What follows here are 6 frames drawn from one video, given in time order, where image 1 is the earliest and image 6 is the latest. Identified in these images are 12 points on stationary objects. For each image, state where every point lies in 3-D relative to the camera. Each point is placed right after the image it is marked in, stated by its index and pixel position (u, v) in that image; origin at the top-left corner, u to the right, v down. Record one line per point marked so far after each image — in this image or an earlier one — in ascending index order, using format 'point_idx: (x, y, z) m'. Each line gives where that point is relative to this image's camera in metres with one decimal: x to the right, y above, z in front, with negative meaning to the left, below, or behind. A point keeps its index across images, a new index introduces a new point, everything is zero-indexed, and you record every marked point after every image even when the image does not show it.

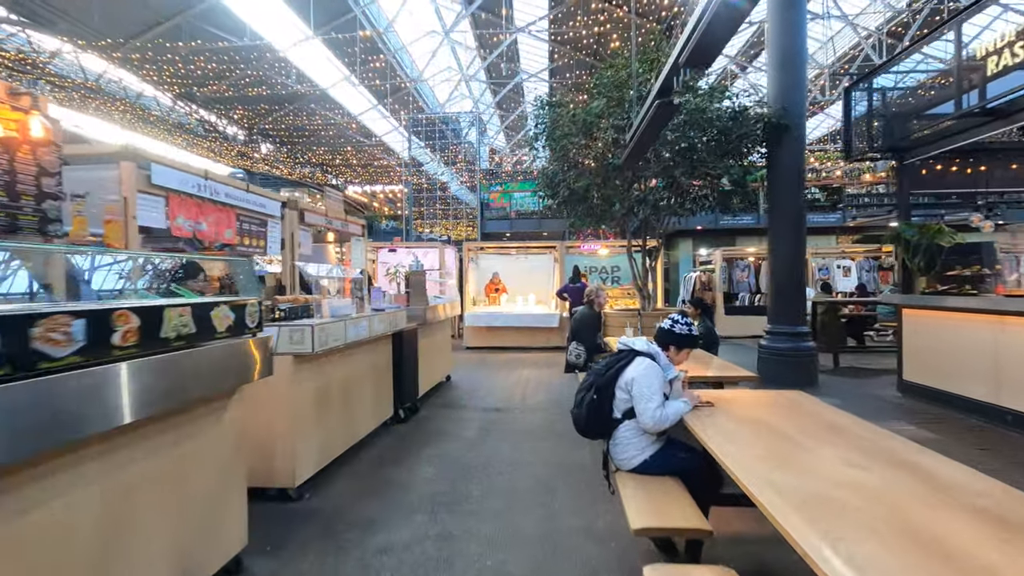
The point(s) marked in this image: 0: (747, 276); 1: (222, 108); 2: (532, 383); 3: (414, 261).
0: (+6.0, +0.3, +13.6) m
1: (-8.2, +5.1, +15.4) m
2: (+0.3, -1.3, +7.4) m
3: (-1.2, +0.3, +6.6) m
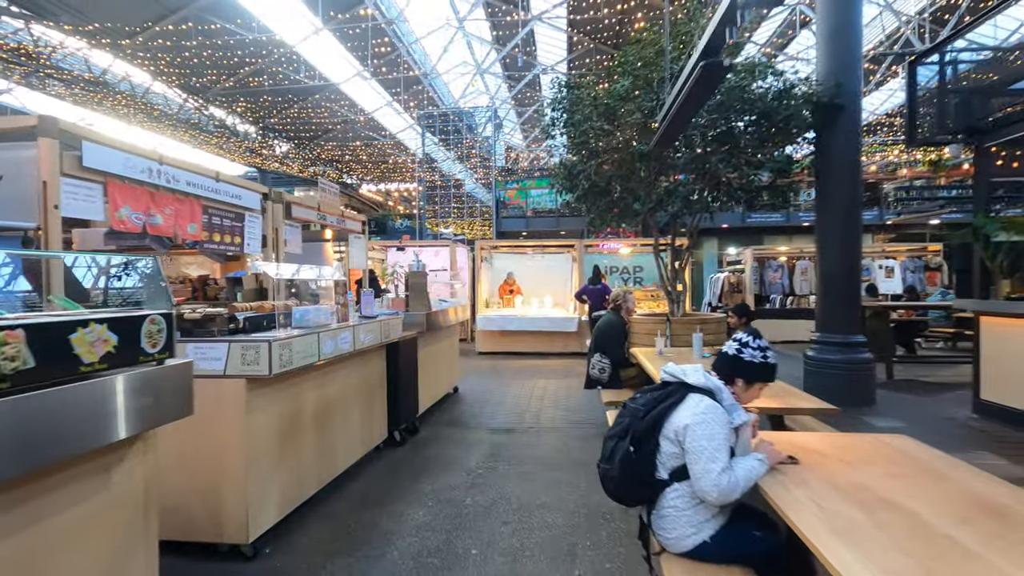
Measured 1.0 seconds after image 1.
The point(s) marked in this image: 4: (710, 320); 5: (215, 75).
0: (+6.3, +0.3, +12.6) m
1: (-7.7, +5.1, +15.0) m
2: (+0.5, -1.4, +6.7) m
3: (-1.1, +0.3, +5.9) m
4: (+2.5, -0.4, +6.7) m
5: (-7.2, +5.2, +13.3) m
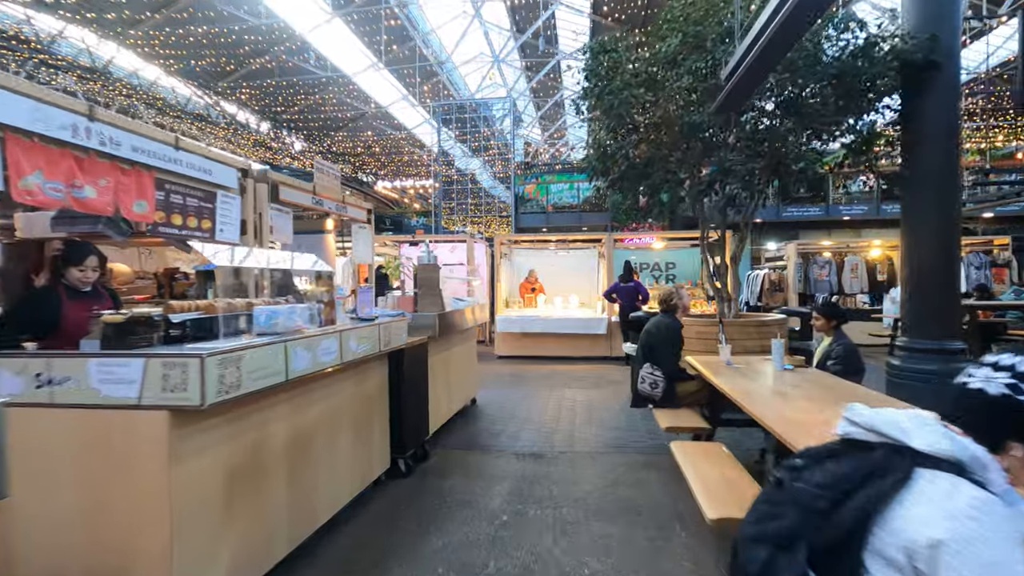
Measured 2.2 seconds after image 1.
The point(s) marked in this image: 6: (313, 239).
0: (+6.8, +0.3, +11.6) m
1: (-7.2, +5.2, +14.3) m
2: (+0.7, -1.3, +5.8) m
3: (-0.8, +0.3, +5.1) m
4: (+2.7, -0.4, +5.7) m
5: (-6.7, +5.2, +12.7) m
6: (-2.3, +0.6, +6.2) m
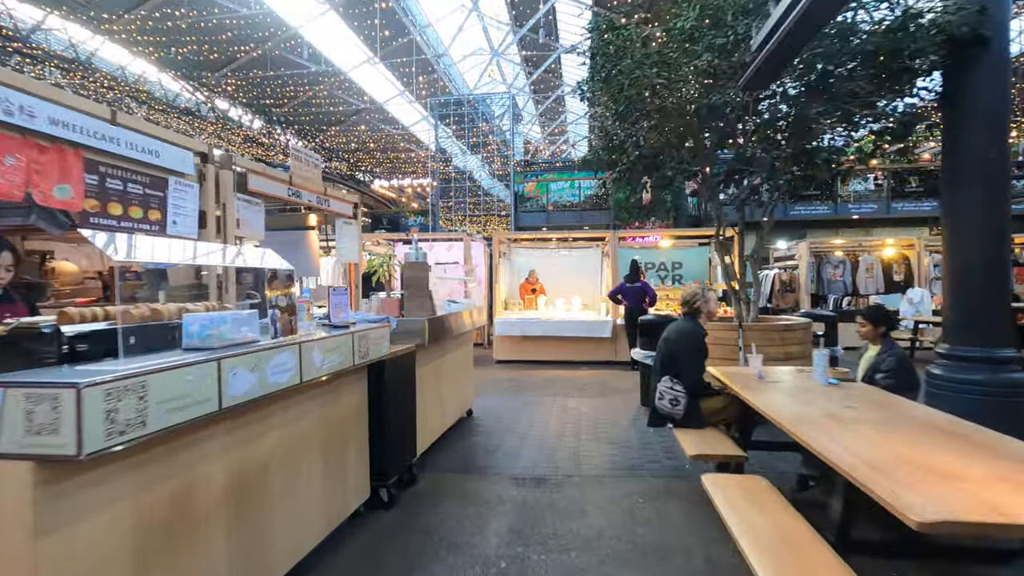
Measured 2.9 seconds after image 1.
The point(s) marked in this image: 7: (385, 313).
0: (+6.8, +0.3, +11.1) m
1: (-7.2, +5.1, +13.8) m
2: (+0.7, -1.3, +5.3) m
3: (-0.8, +0.3, +4.6) m
4: (+2.7, -0.4, +5.2) m
5: (-6.8, +5.2, +12.1) m
6: (-2.3, +0.6, +5.7) m
7: (-0.9, -0.2, +4.0) m
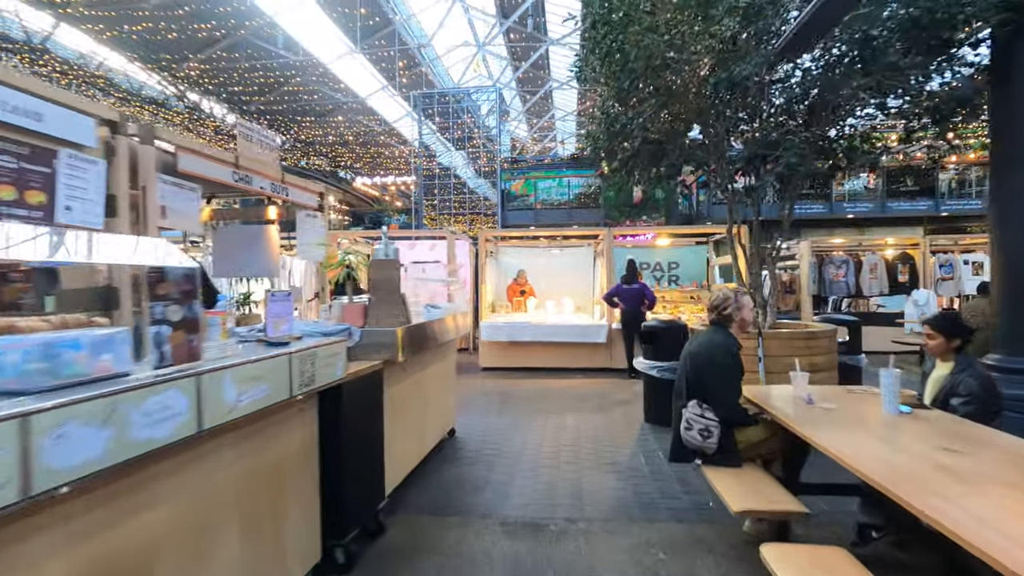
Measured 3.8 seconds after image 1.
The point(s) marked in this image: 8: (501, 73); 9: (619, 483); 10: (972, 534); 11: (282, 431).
0: (+6.5, +0.3, +10.6) m
1: (-7.5, +5.1, +13.0) m
2: (+0.6, -1.4, +4.6) m
3: (-0.9, +0.3, +3.9) m
4: (+2.6, -0.4, +4.6) m
5: (-7.0, +5.2, +11.3) m
6: (-2.4, +0.5, +4.9) m
7: (-1.0, -0.2, +3.3) m
8: (-0.4, +7.4, +18.1) m
9: (+0.8, -1.4, +3.7) m
10: (+1.3, -0.7, +1.5) m
11: (-1.0, -0.6, +2.2) m
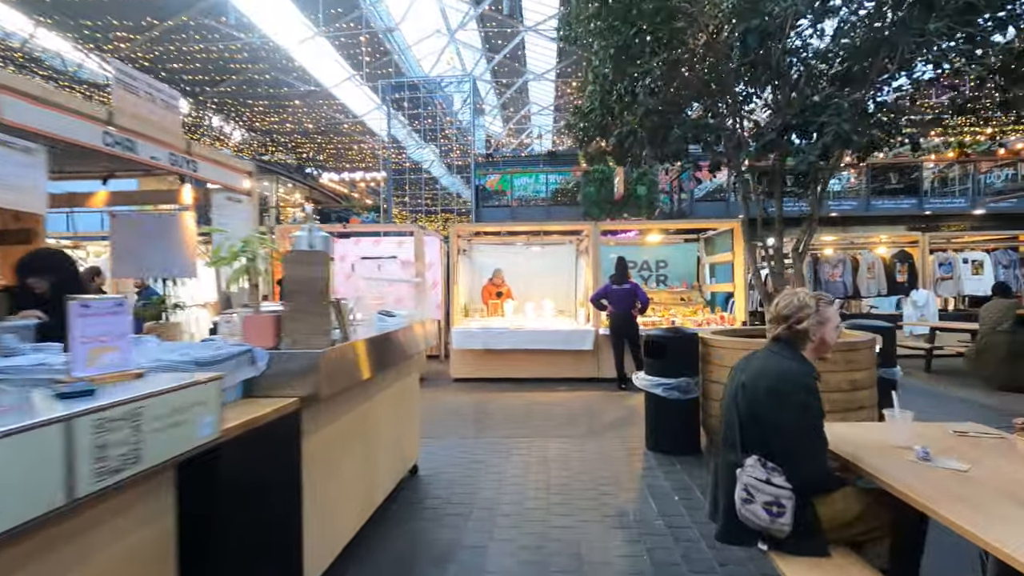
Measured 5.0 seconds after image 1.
0: (+6.1, +0.3, +9.9) m
1: (-8.1, +5.1, +11.7) m
2: (+0.5, -1.4, +3.7) m
3: (-1.0, +0.3, +2.9) m
4: (+2.5, -0.4, +3.8) m
5: (-7.5, +5.1, +10.0) m
6: (-2.6, +0.5, +3.9) m
7: (-1.1, -0.2, +2.3) m
8: (-1.2, +7.3, +17.2) m
9: (+0.6, -1.4, +2.9) m
10: (+1.2, -0.7, +0.6) m
11: (-1.0, -0.6, +1.3) m
